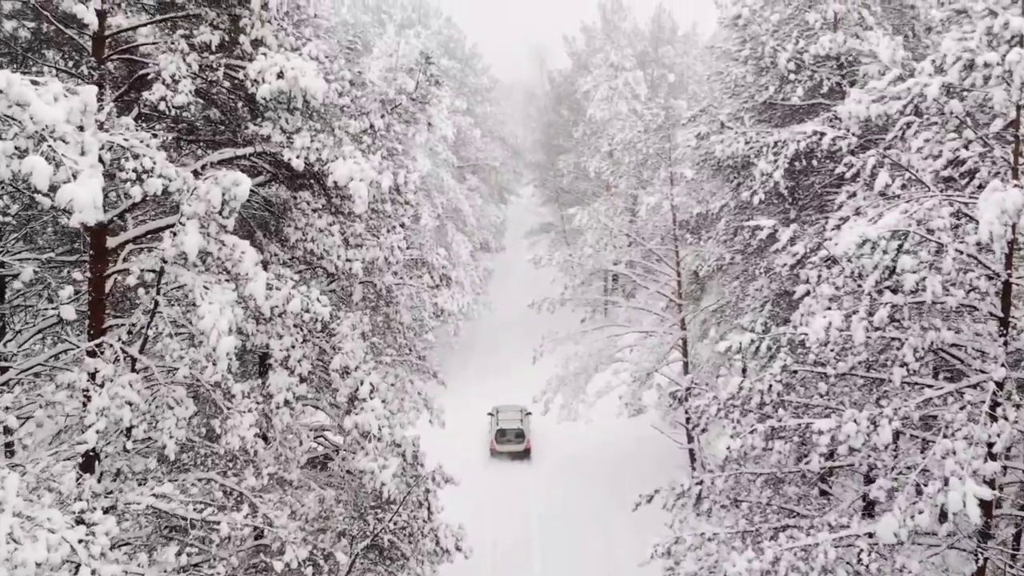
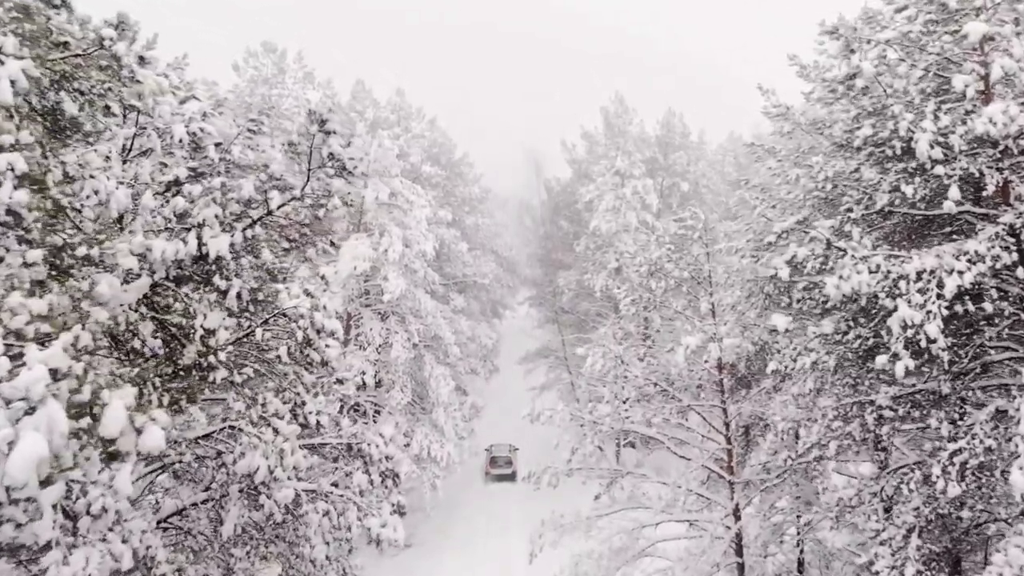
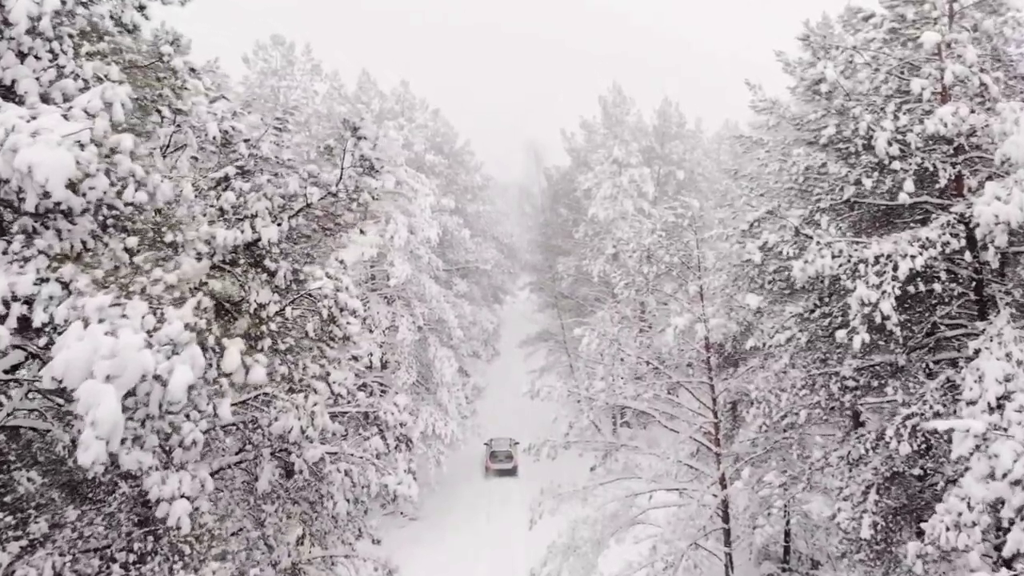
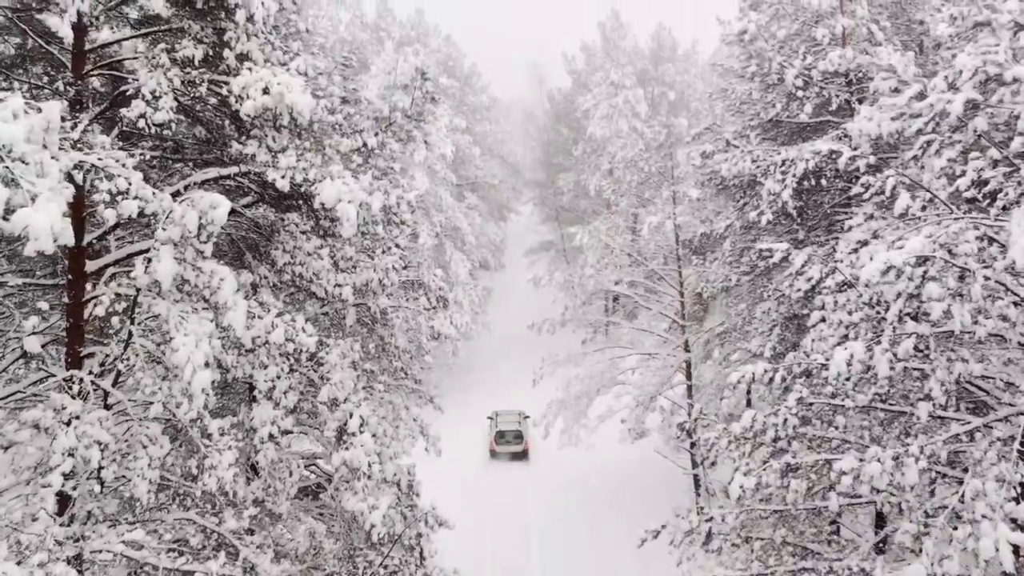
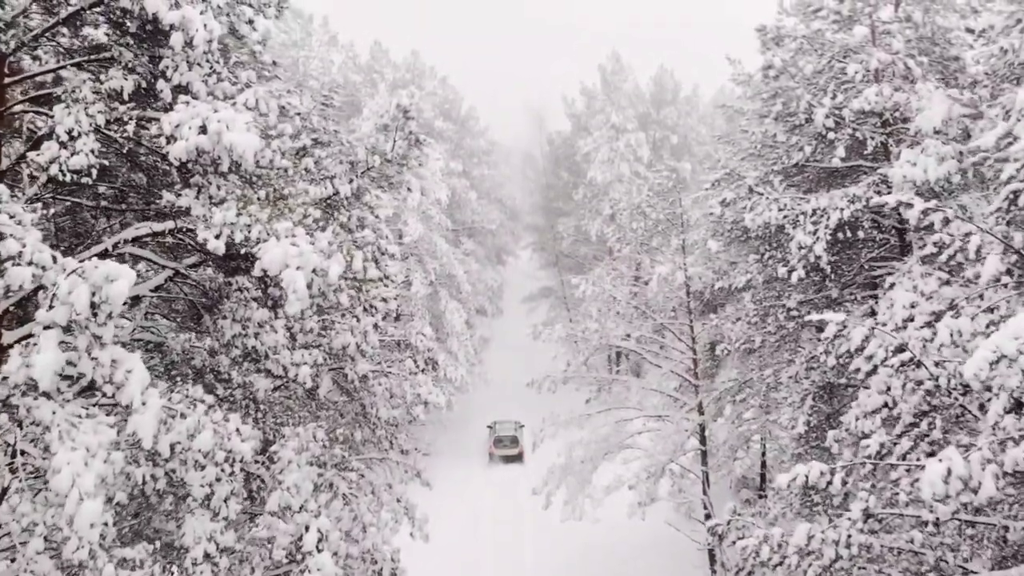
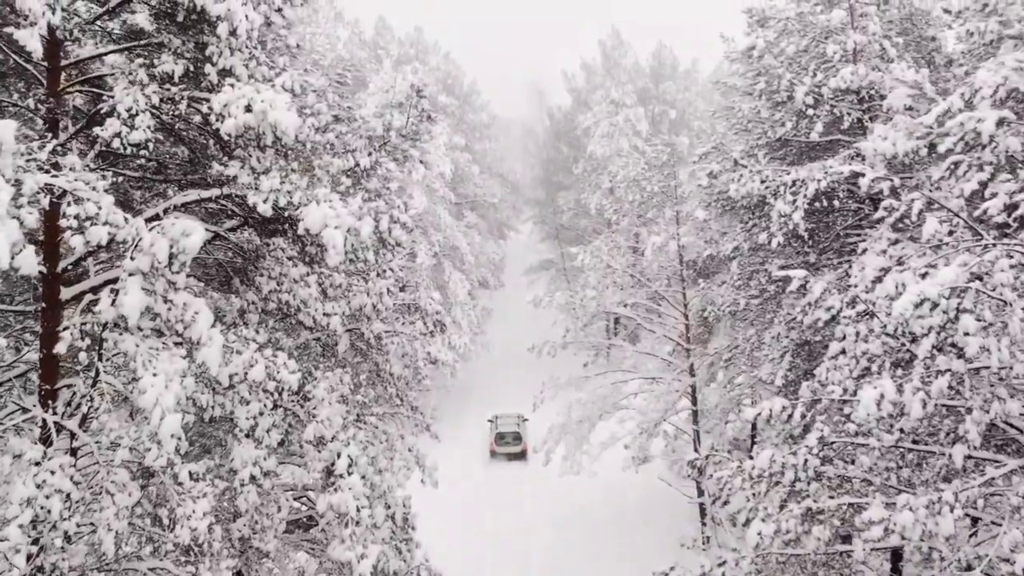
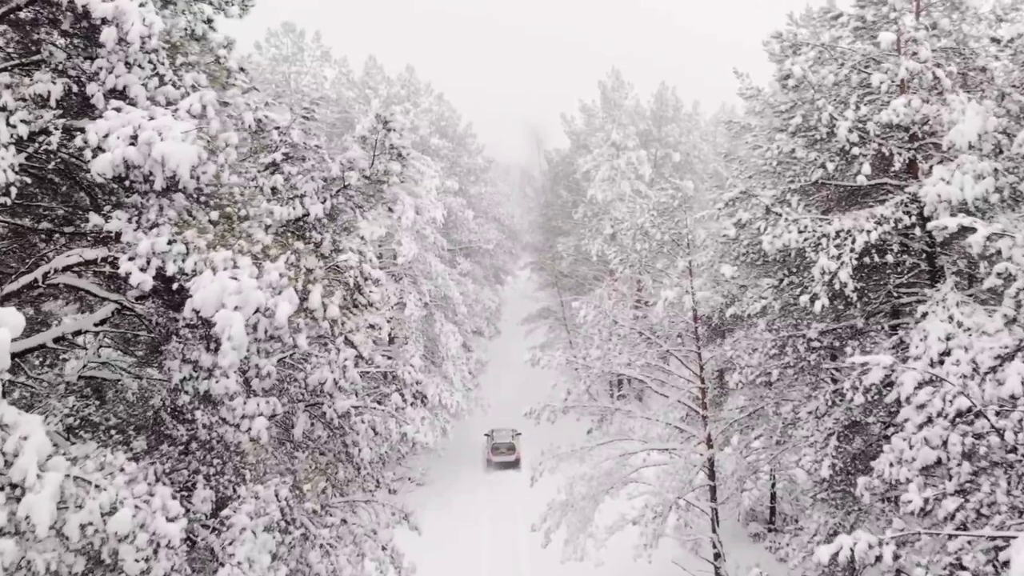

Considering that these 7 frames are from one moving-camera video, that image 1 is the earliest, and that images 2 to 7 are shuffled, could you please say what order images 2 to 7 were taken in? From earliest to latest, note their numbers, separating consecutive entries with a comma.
4, 6, 5, 7, 3, 2
